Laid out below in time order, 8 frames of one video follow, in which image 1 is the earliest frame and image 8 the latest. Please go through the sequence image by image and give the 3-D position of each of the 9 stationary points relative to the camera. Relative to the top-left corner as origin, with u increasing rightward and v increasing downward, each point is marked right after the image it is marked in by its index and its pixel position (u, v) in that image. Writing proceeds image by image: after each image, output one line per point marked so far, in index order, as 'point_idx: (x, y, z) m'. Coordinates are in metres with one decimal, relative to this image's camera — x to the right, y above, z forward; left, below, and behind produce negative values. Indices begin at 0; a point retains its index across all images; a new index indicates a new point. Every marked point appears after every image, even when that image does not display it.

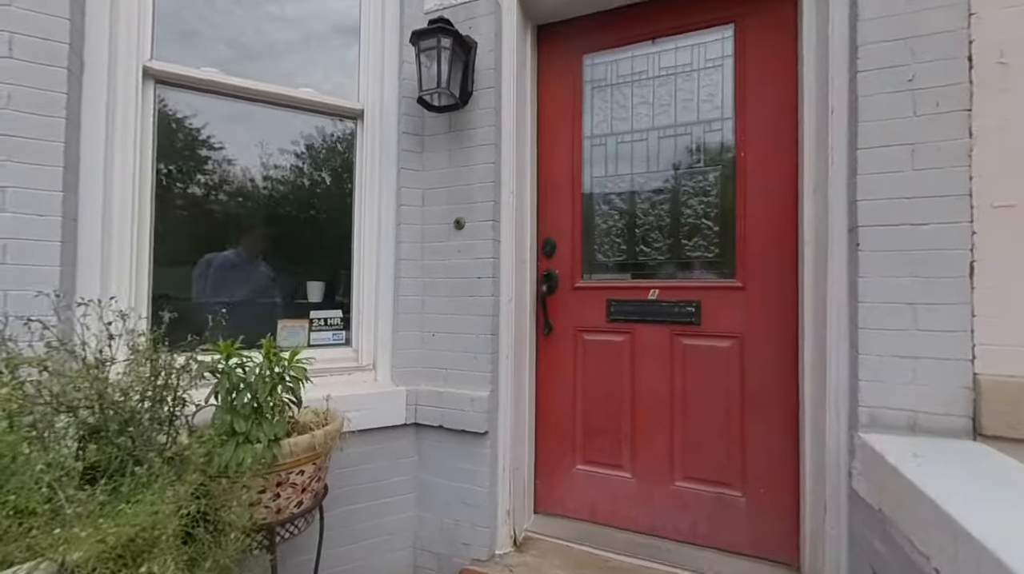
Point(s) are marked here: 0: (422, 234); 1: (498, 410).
0: (-0.5, +0.3, +2.6) m
1: (-0.1, -0.7, +2.5) m
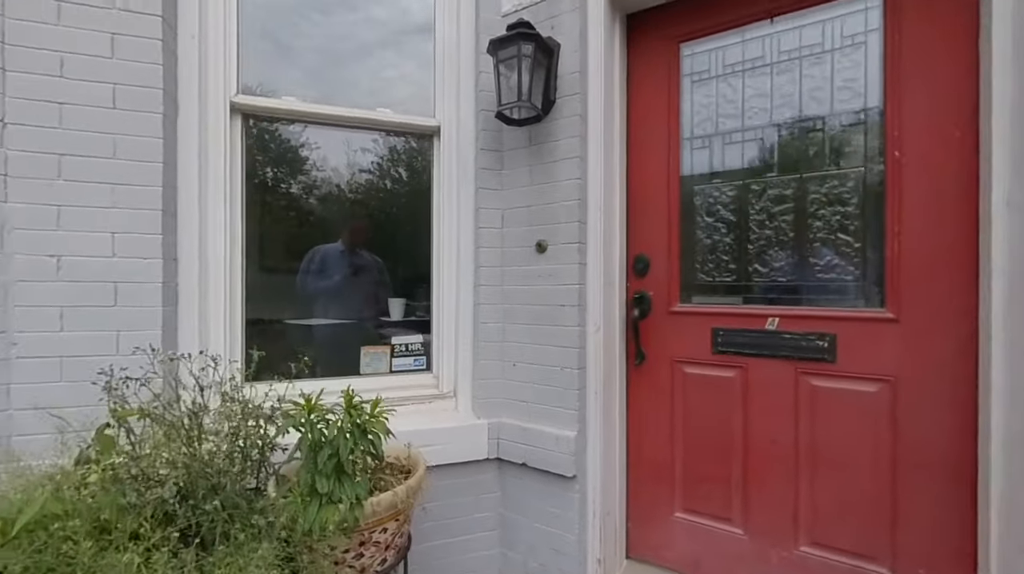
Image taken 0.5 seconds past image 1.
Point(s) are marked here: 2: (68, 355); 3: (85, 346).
0: (-0.1, +0.2, +2.5) m
1: (+0.4, -0.9, +2.2) m
2: (-1.9, -0.3, +1.8) m
3: (-1.8, -0.3, +1.9) m
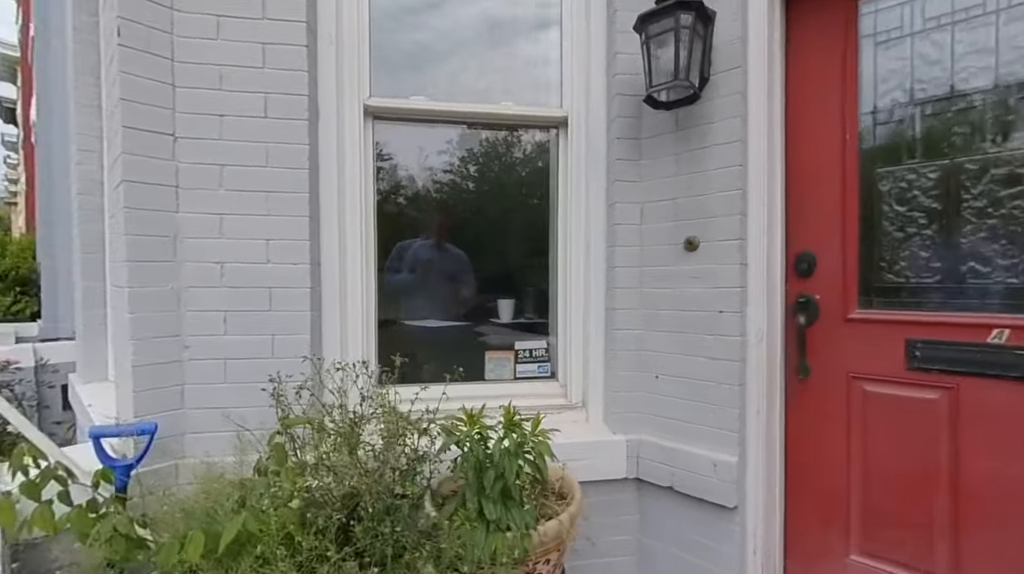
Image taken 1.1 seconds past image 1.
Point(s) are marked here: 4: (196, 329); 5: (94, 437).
0: (+0.7, +0.2, +2.2) m
1: (+1.1, -0.9, +2.0) m
2: (-1.2, -0.3, +1.9) m
3: (-1.2, -0.3, +1.9) m
4: (-1.4, -0.2, +1.9) m
5: (-1.5, -0.6, +1.6) m
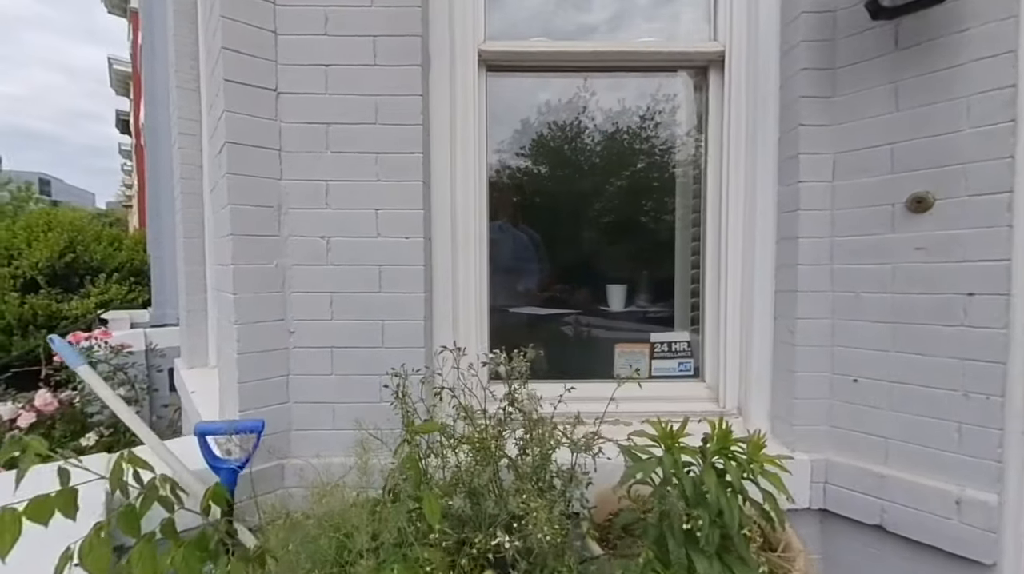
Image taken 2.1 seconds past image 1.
0: (+1.3, +0.2, +1.7) m
1: (+1.6, -0.8, +1.4) m
2: (-0.7, -0.2, +1.7) m
3: (-0.6, -0.2, +1.7) m
4: (-0.8, -0.1, +1.7) m
5: (-1.0, -0.5, +1.4) m
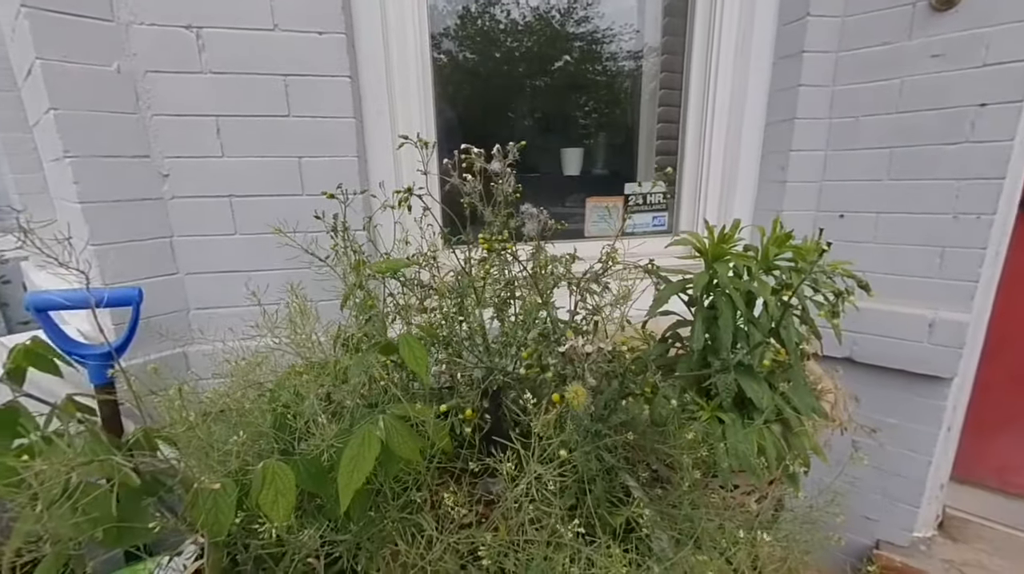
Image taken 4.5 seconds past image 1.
0: (+1.1, +0.9, +1.5) m
1: (+1.6, -0.2, +1.5) m
2: (-0.8, +0.3, +1.2) m
3: (-0.7, +0.3, +1.2) m
4: (-0.9, +0.4, +1.2) m
5: (-1.0, 0.0, +0.9) m
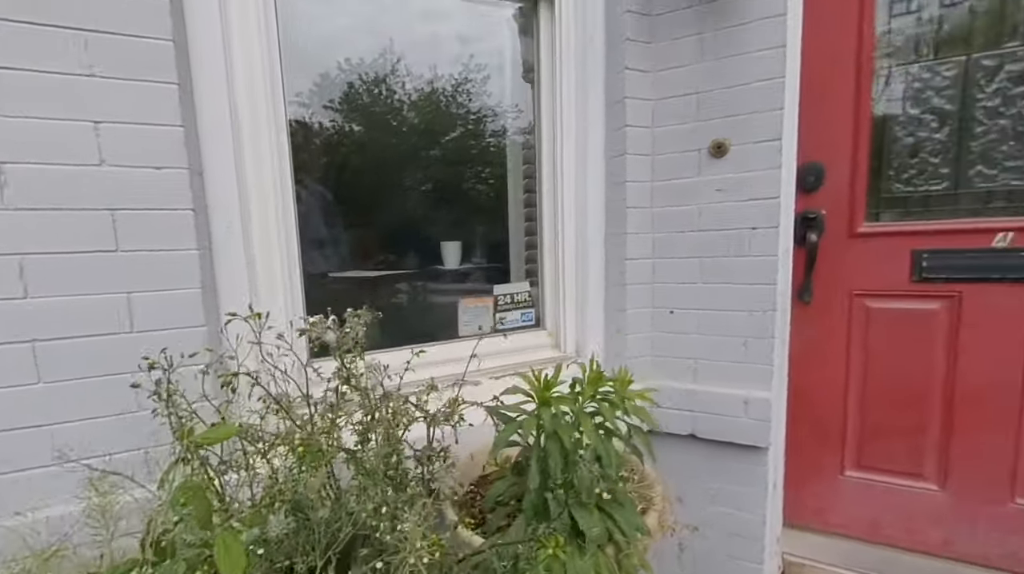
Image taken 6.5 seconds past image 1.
0: (+0.6, +0.5, +1.8) m
1: (+1.1, -0.5, +1.8) m
2: (-1.2, -0.1, +1.1) m
3: (-1.1, -0.1, +1.1) m
4: (-1.3, 0.0, +1.0) m
5: (-1.3, -0.4, +0.7) m
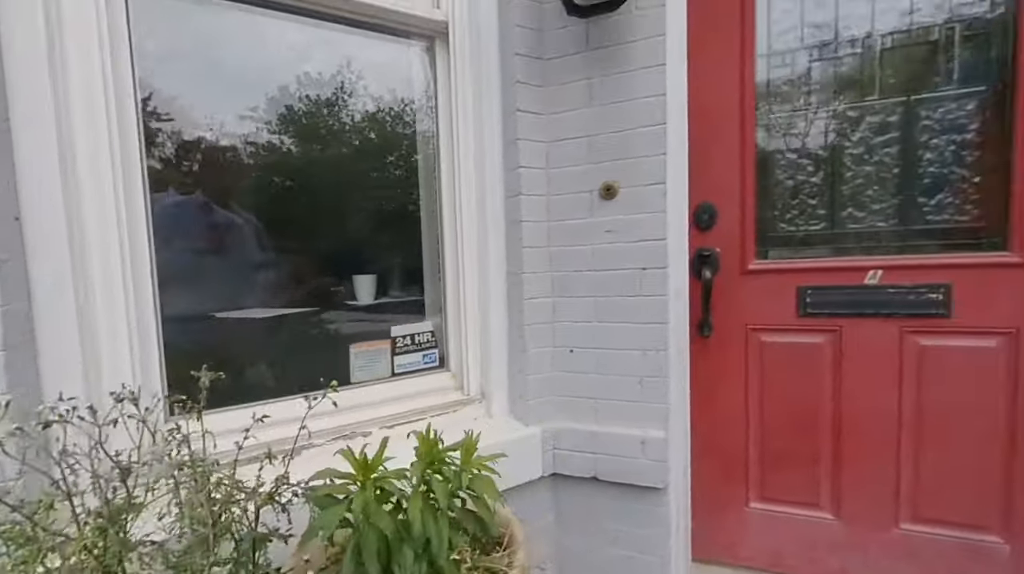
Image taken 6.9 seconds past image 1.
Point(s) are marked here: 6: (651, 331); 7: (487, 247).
0: (+0.1, +0.3, +1.8) m
1: (+0.7, -0.7, +1.8) m
2: (-1.5, -0.3, +0.9) m
3: (-1.5, -0.2, +0.9) m
4: (-1.6, -0.2, +0.8) m
5: (-1.6, -0.5, +0.5) m
6: (+0.6, -0.2, +1.7) m
7: (-0.1, +0.2, +1.8) m
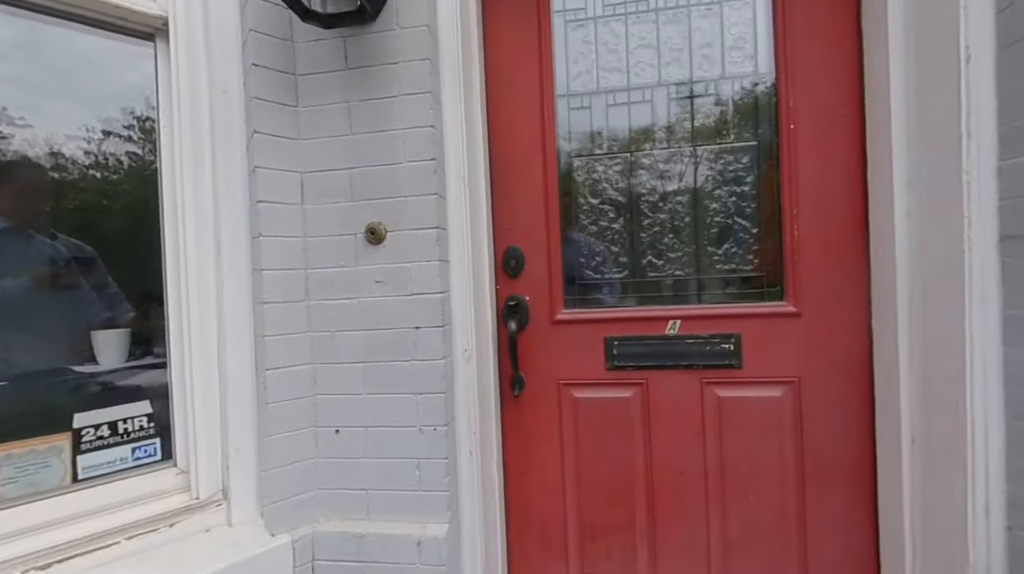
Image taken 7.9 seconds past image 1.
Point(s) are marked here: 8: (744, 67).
0: (-0.7, +0.1, +1.5) m
1: (-0.2, -0.9, +1.5) m
2: (-2.1, -0.4, +0.2) m
3: (-2.1, -0.4, +0.2) m
4: (-2.2, -0.3, +0.1) m
5: (-2.2, -0.7, -0.3) m
6: (-0.3, -0.4, +1.4) m
7: (-1.0, 0.0, +1.4) m
8: (+0.9, +0.9, +1.8) m
